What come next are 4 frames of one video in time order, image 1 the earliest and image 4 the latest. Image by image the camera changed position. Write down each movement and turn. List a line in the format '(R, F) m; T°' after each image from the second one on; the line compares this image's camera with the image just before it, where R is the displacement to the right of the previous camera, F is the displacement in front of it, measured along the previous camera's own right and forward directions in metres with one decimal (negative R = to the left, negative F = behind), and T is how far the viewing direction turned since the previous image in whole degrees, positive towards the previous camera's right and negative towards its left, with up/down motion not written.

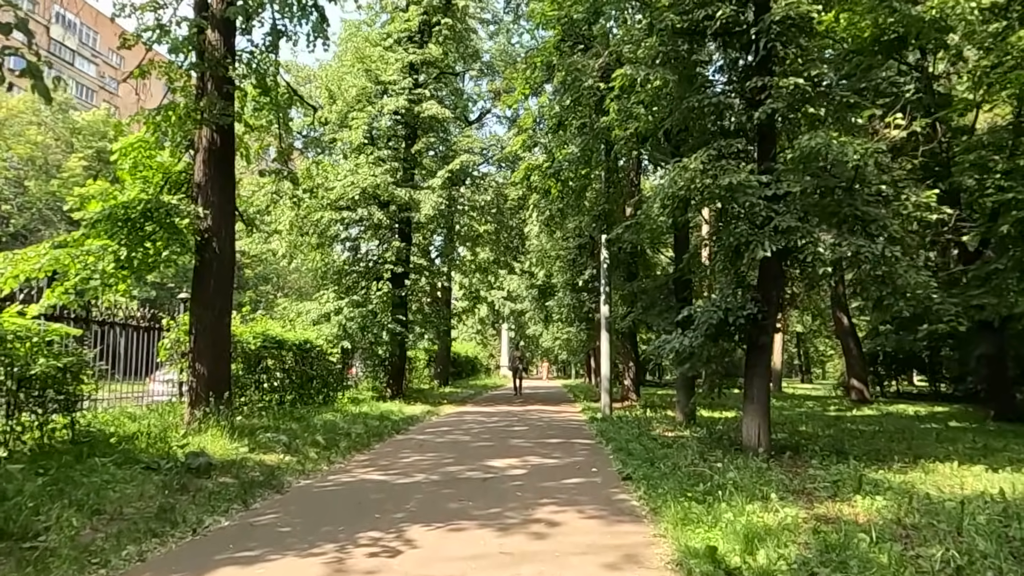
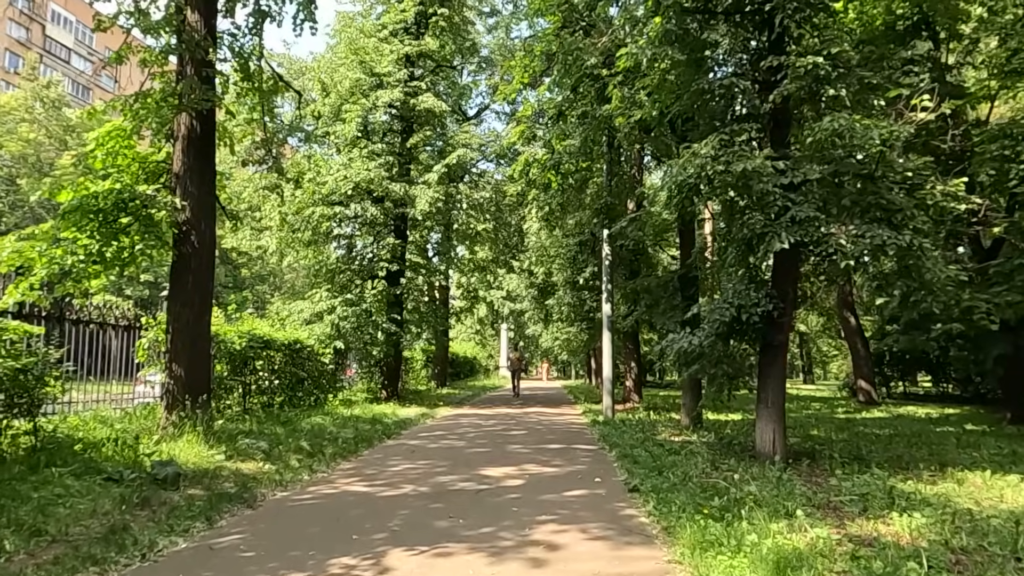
(0.0, +0.7) m; 0°
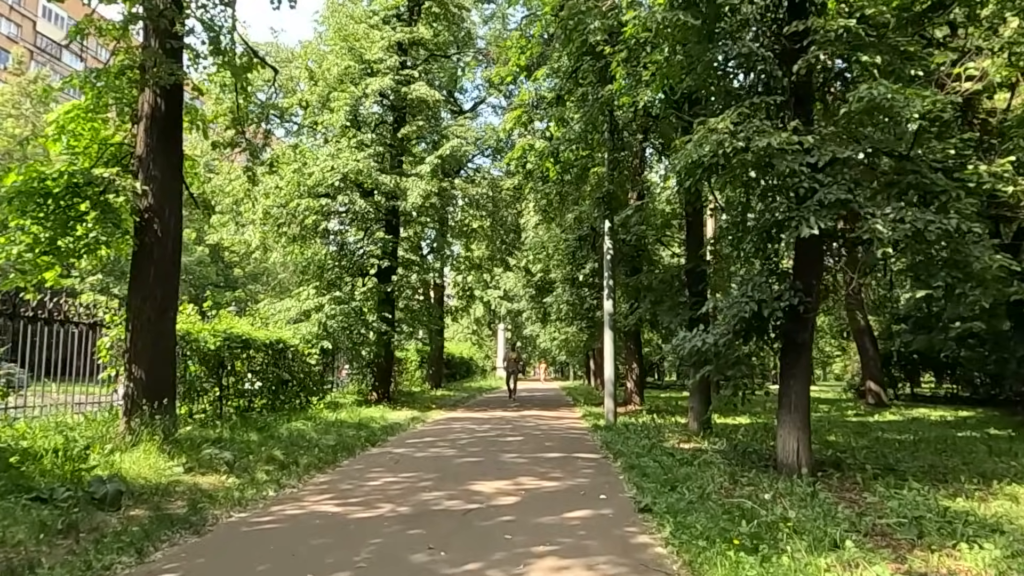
(0.0, +1.0) m; 0°
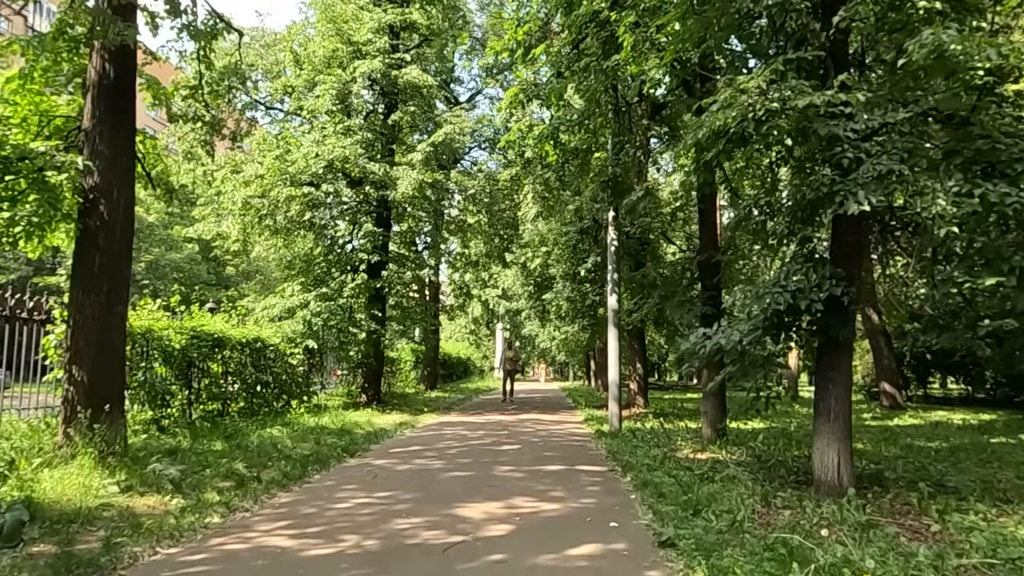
(+0.1, +1.2) m; 0°
